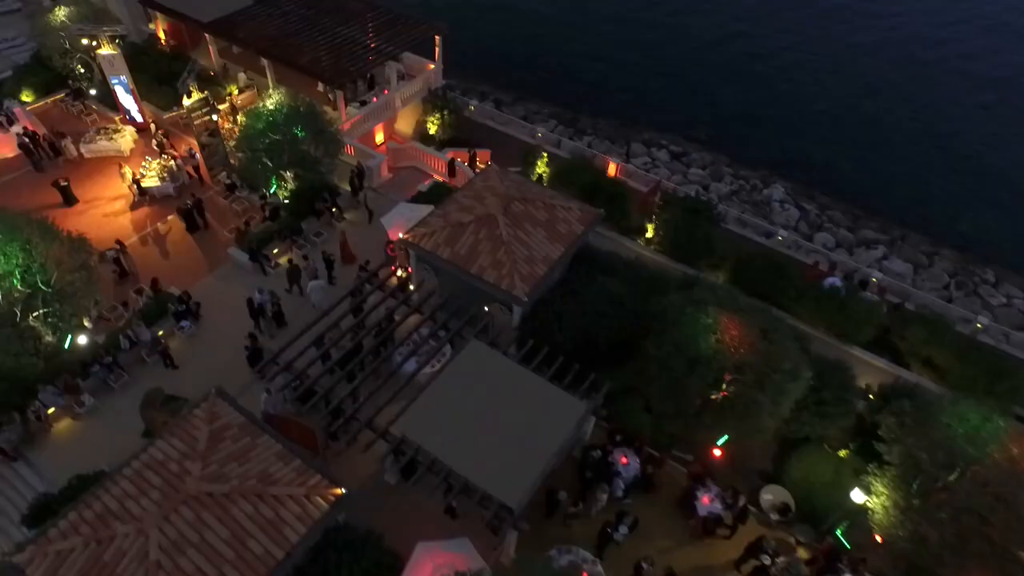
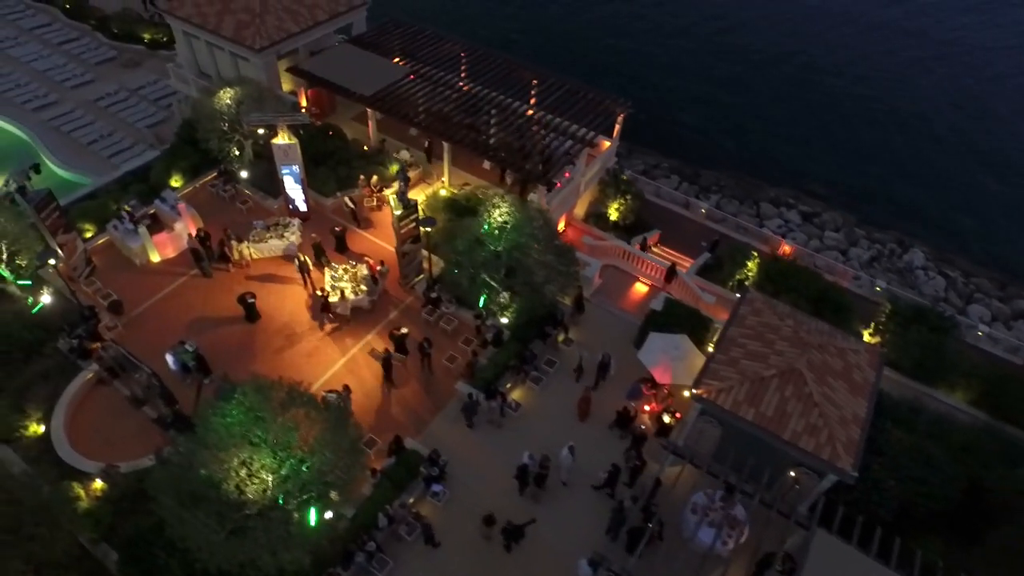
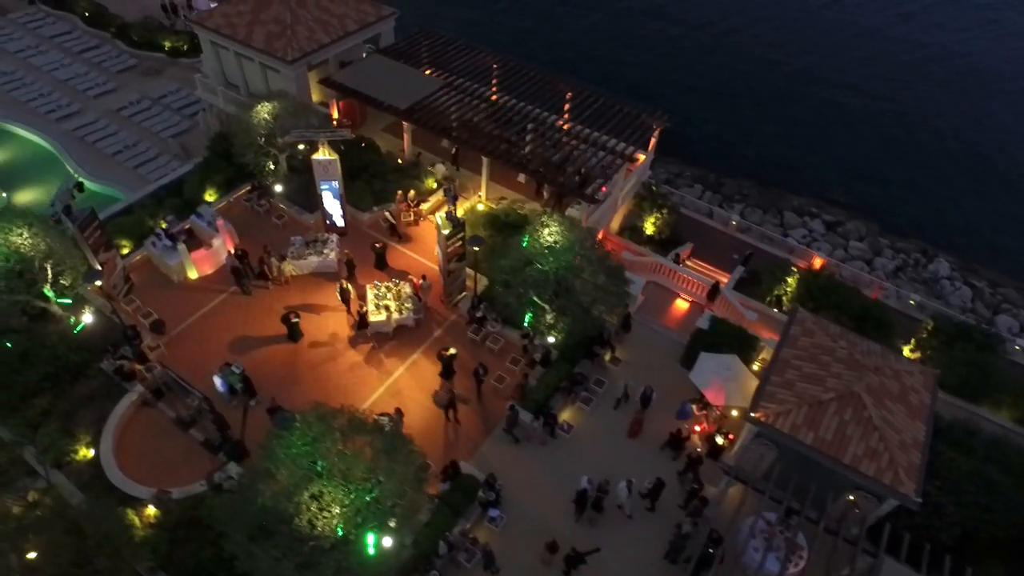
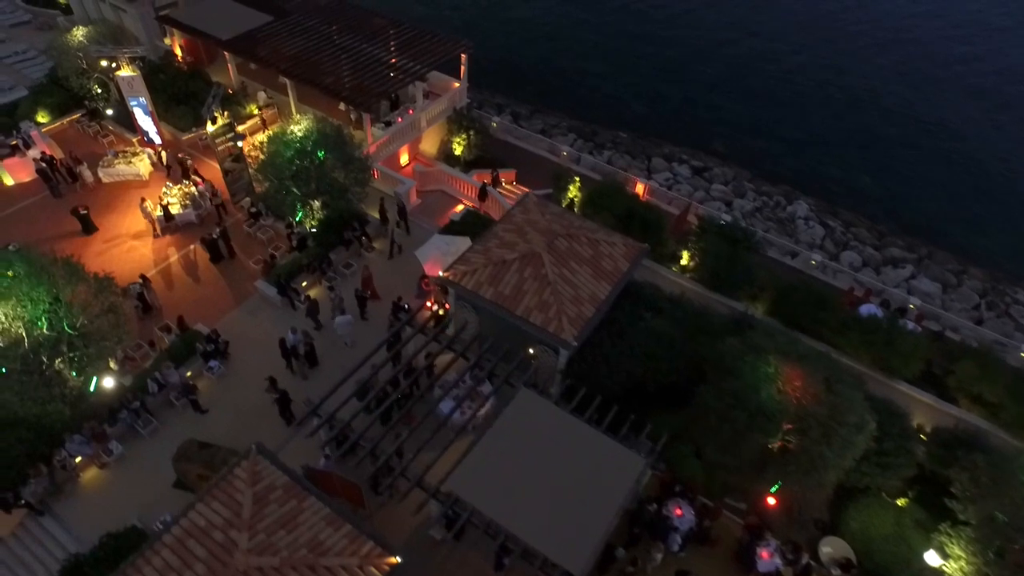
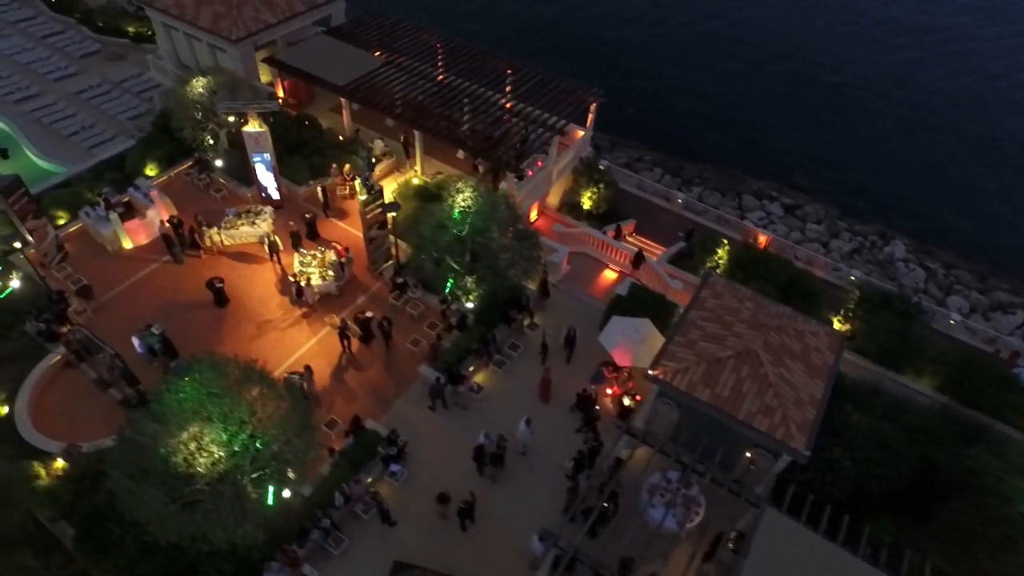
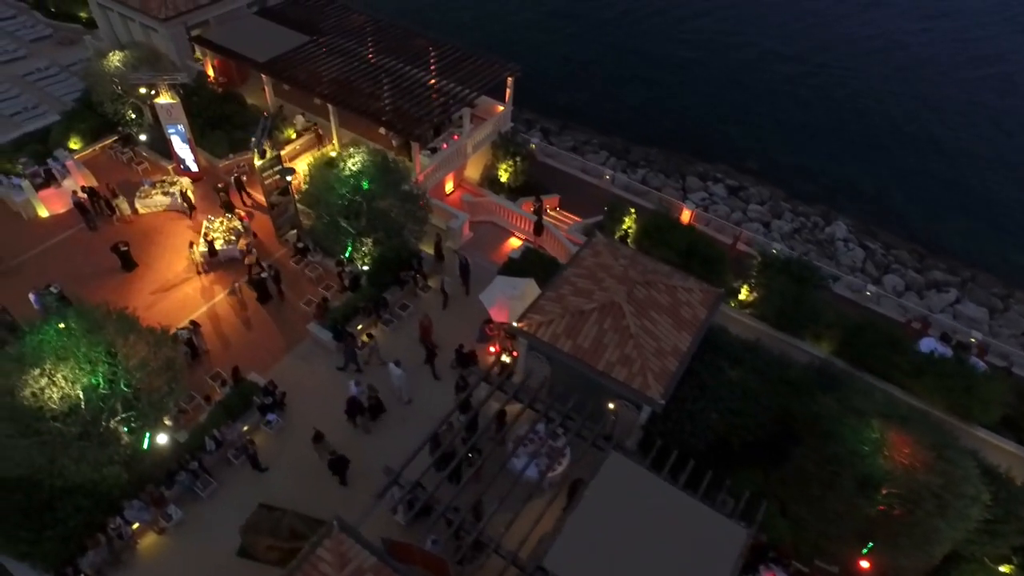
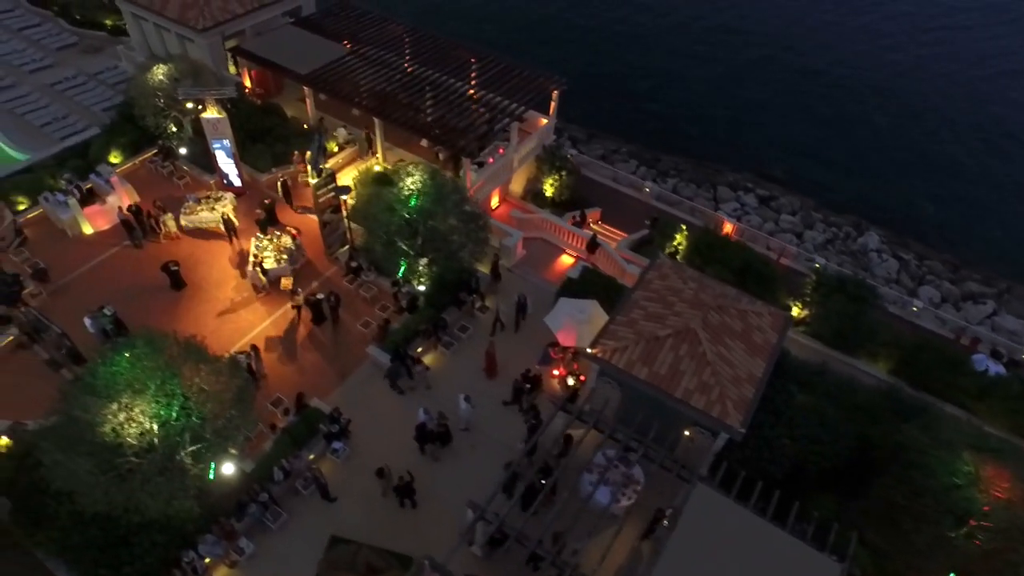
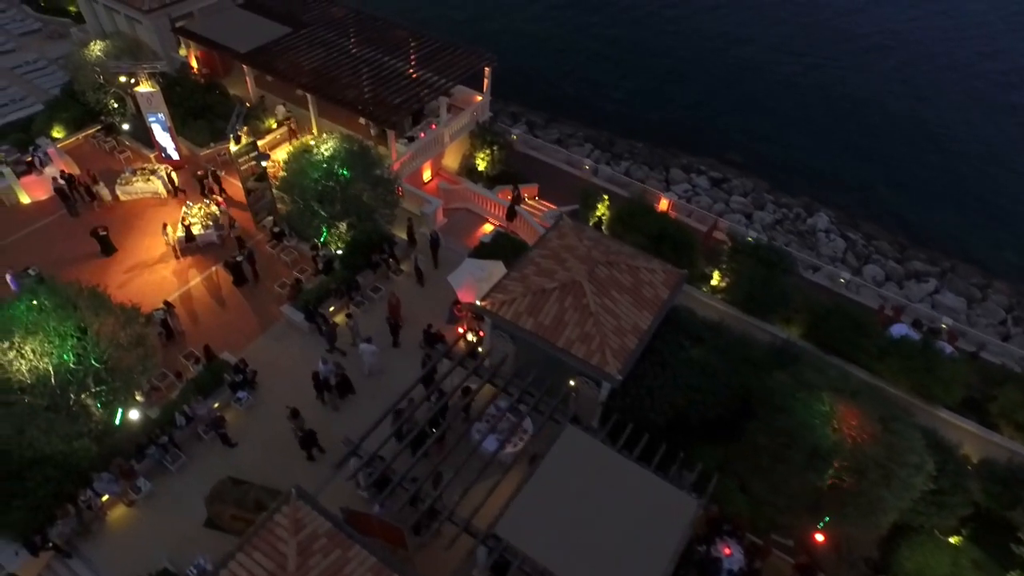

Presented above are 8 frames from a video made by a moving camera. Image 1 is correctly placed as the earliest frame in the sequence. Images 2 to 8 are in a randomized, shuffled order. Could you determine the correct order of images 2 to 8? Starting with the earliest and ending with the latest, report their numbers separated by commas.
4, 8, 6, 7, 5, 2, 3
